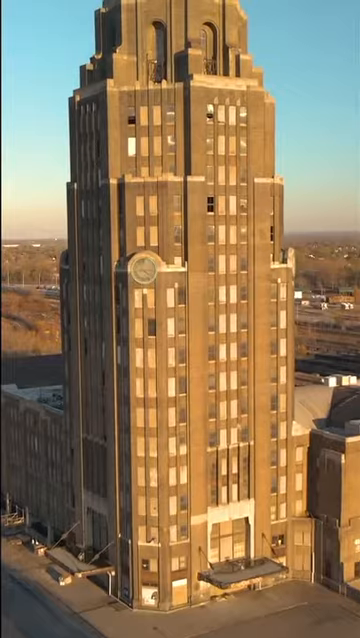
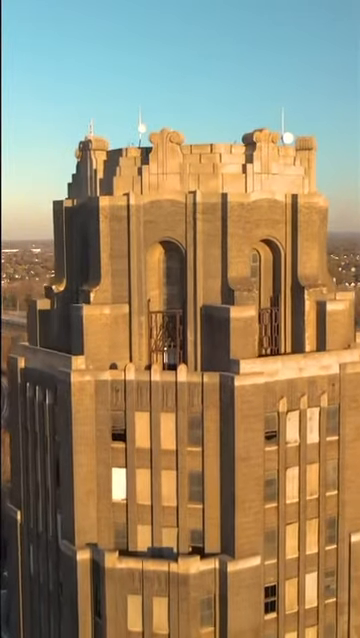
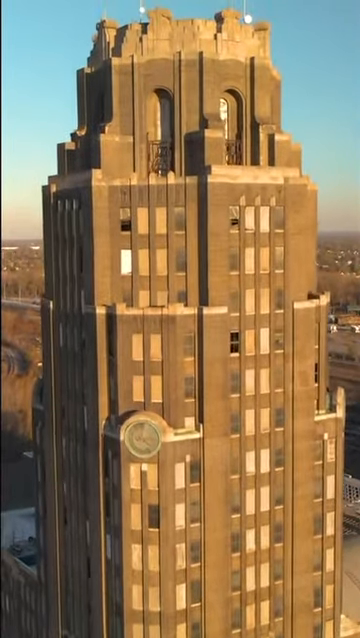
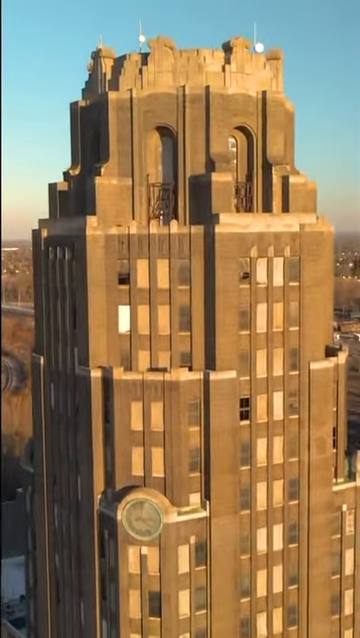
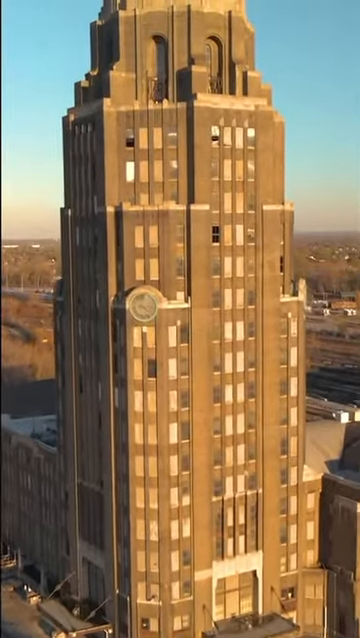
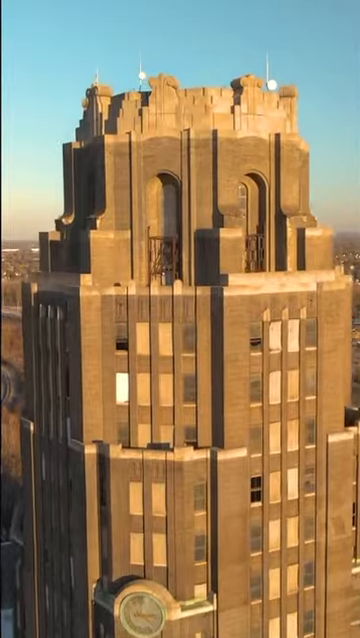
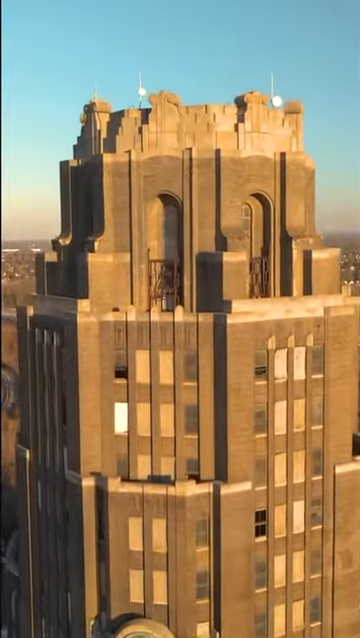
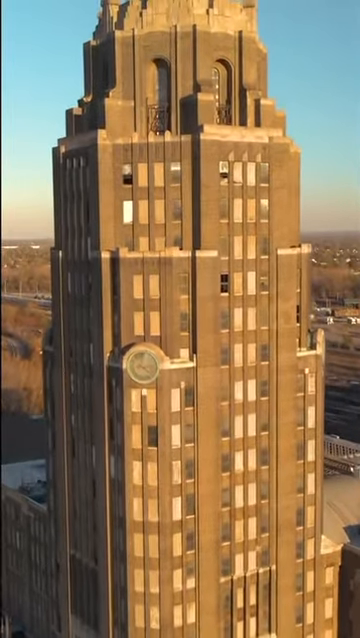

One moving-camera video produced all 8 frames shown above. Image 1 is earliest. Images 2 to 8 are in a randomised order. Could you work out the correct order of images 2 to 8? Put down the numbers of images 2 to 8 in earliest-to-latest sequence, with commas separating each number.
5, 8, 3, 4, 6, 7, 2
